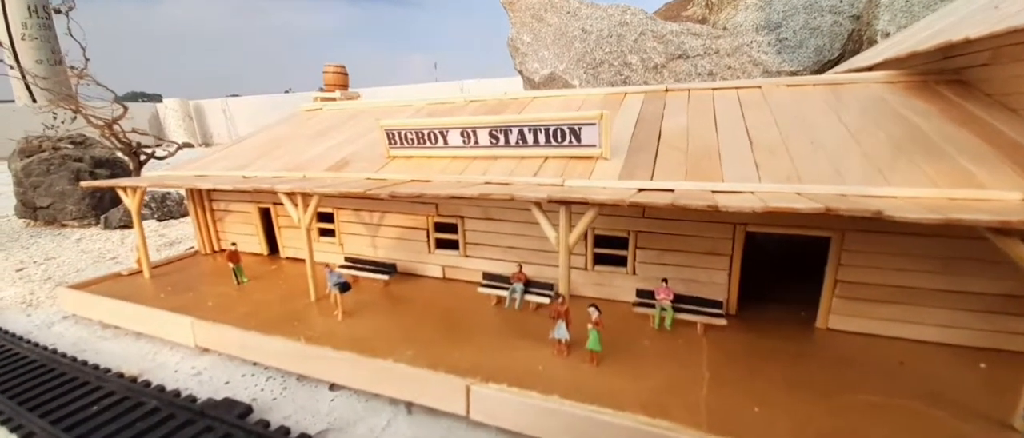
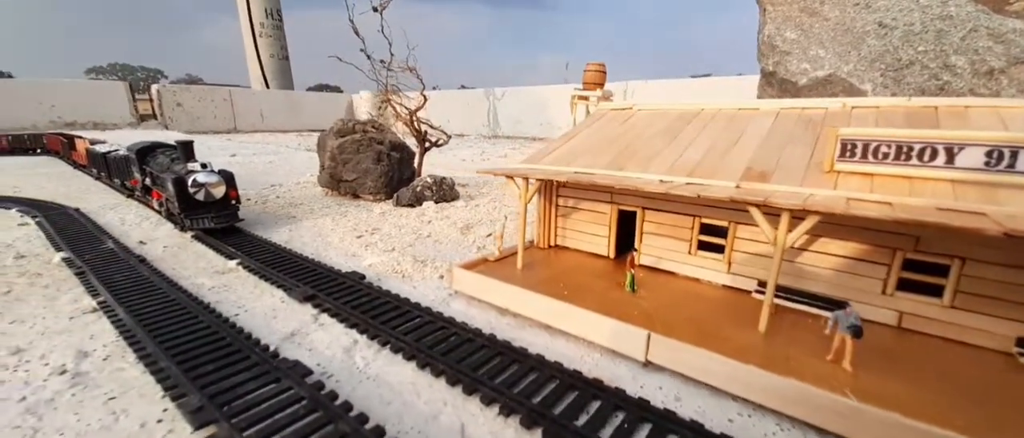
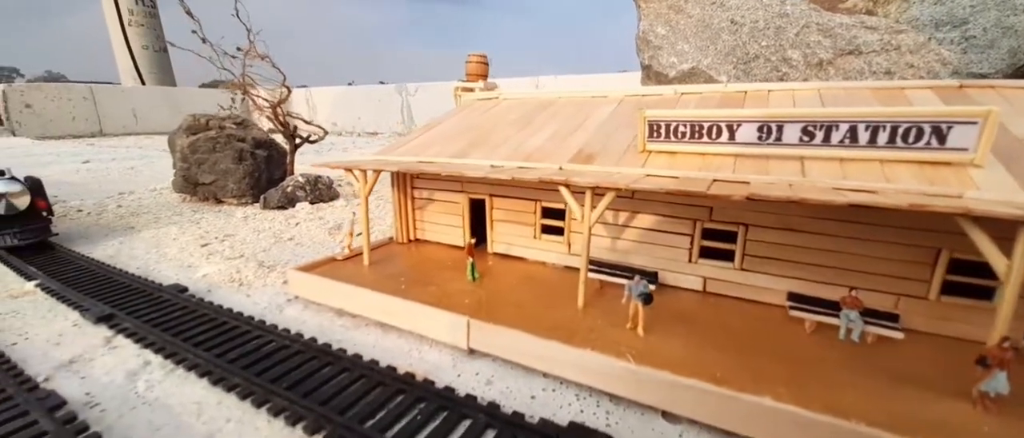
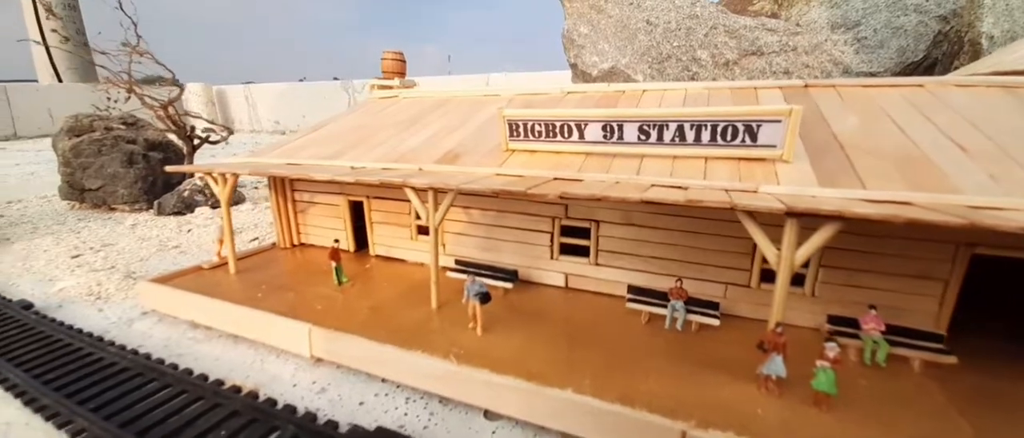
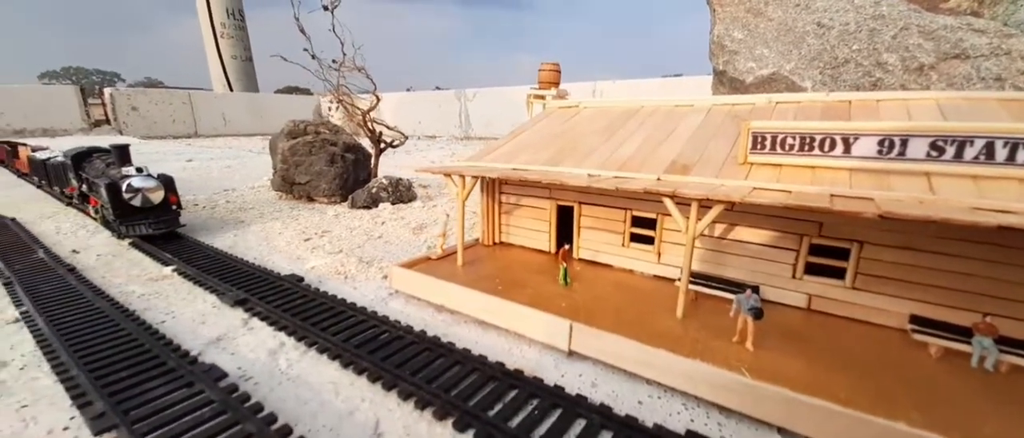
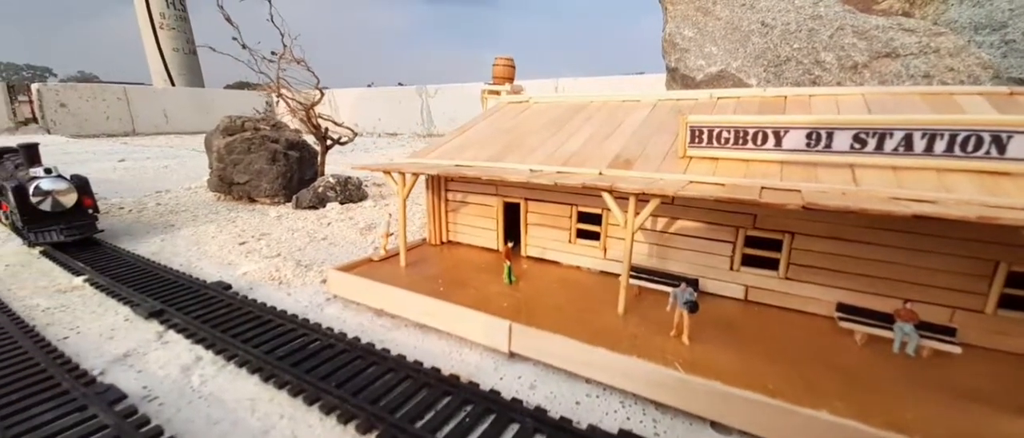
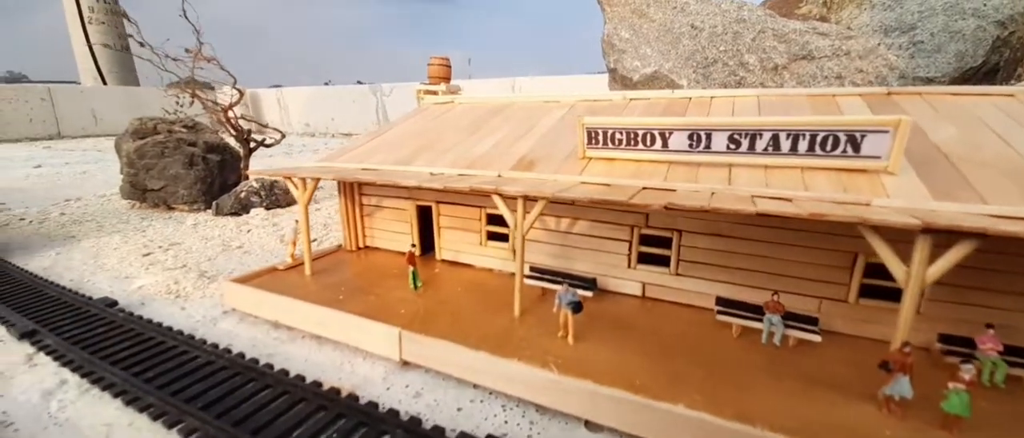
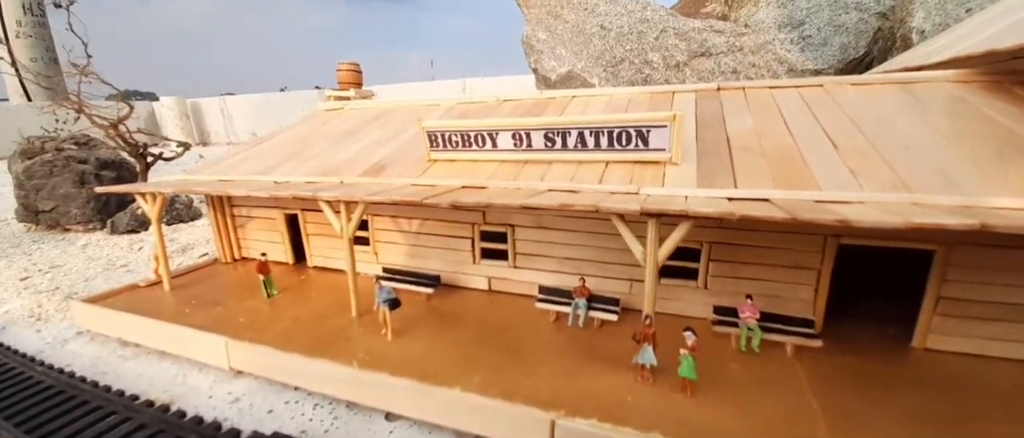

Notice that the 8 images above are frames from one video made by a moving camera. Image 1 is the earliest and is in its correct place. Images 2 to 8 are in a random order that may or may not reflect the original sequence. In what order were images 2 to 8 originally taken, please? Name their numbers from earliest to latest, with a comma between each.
8, 4, 7, 3, 6, 5, 2
